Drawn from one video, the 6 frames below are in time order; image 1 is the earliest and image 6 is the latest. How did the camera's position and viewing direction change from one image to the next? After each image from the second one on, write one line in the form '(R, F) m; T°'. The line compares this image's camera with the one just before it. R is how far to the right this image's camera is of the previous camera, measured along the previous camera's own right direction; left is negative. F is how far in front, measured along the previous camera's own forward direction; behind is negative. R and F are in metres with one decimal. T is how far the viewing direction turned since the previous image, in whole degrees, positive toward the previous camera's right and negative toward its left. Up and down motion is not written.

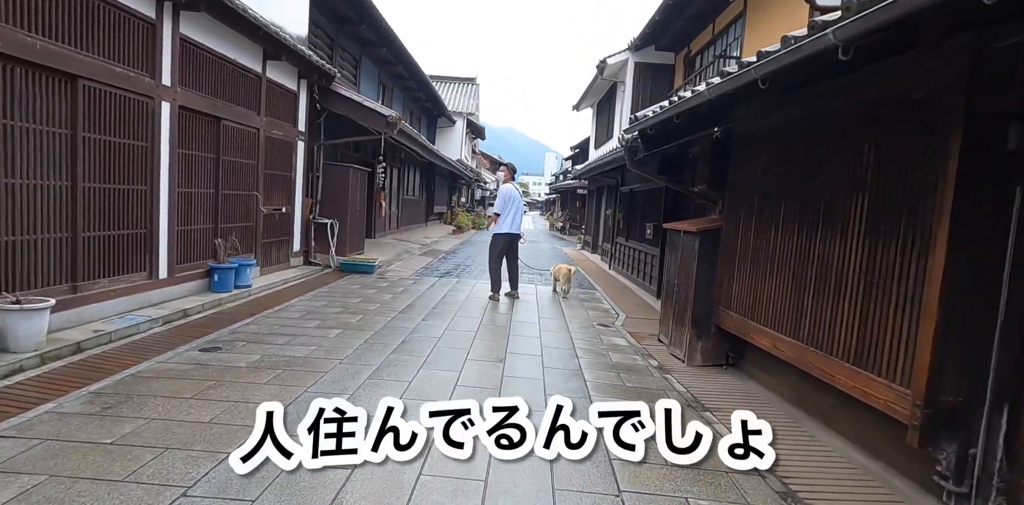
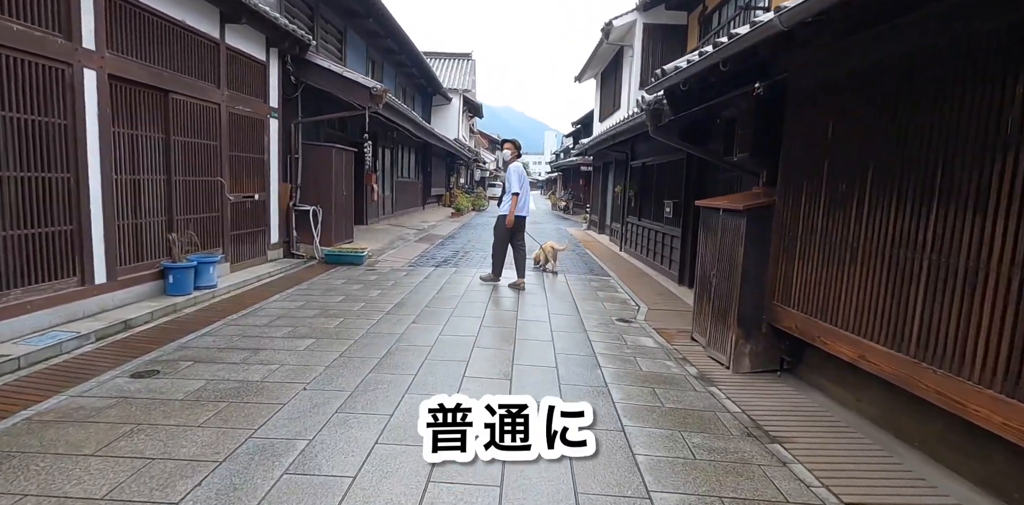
(0.0, +1.0) m; 0°
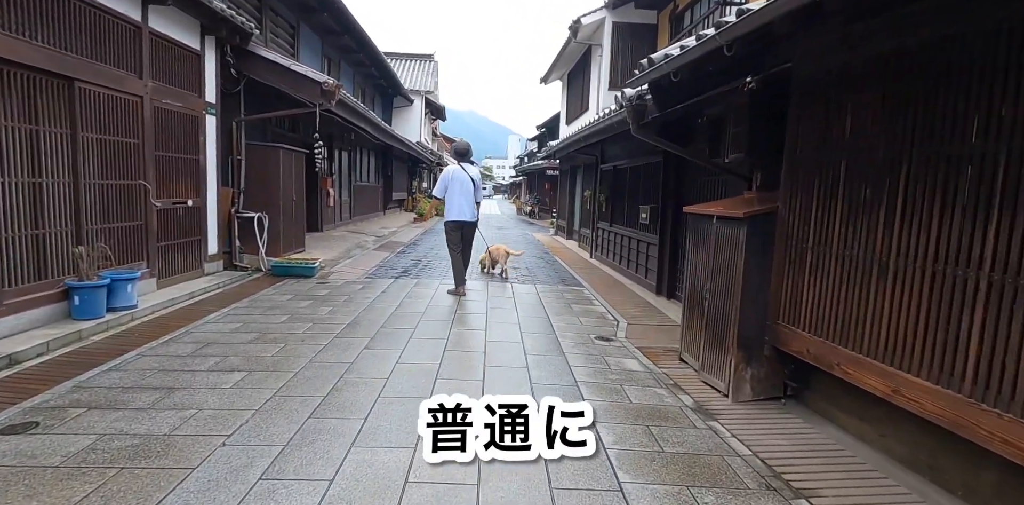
(0.0, +0.6) m; +4°
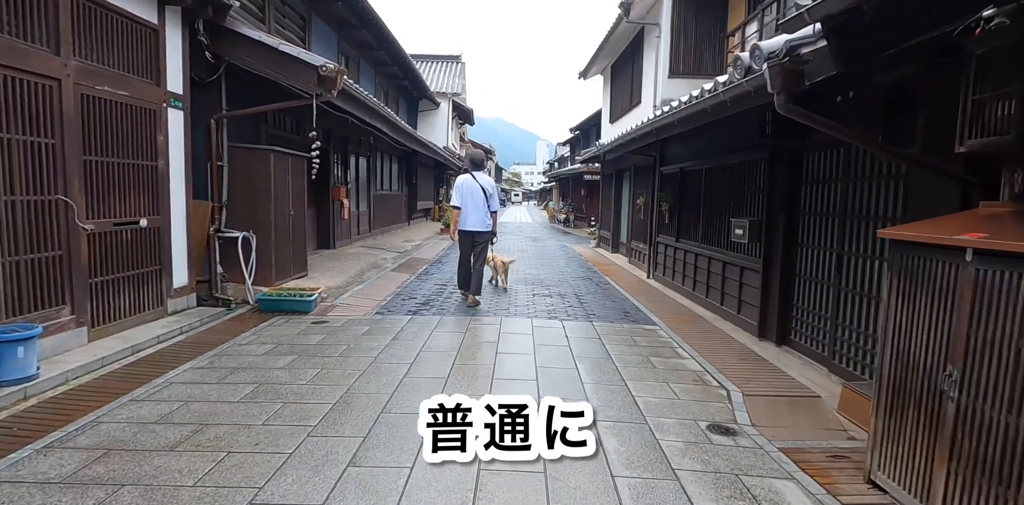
(-0.2, +1.9) m; -3°
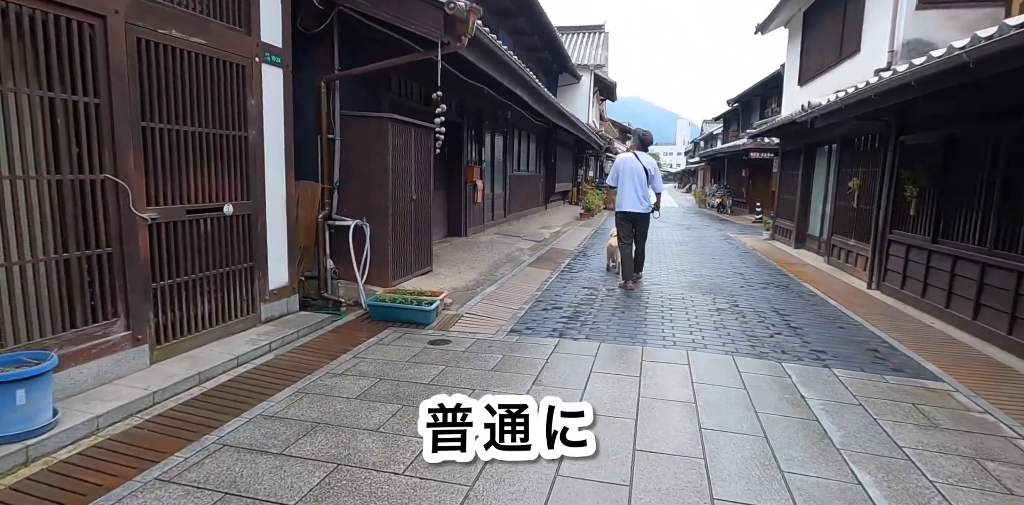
(-0.5, +1.7) m; -13°
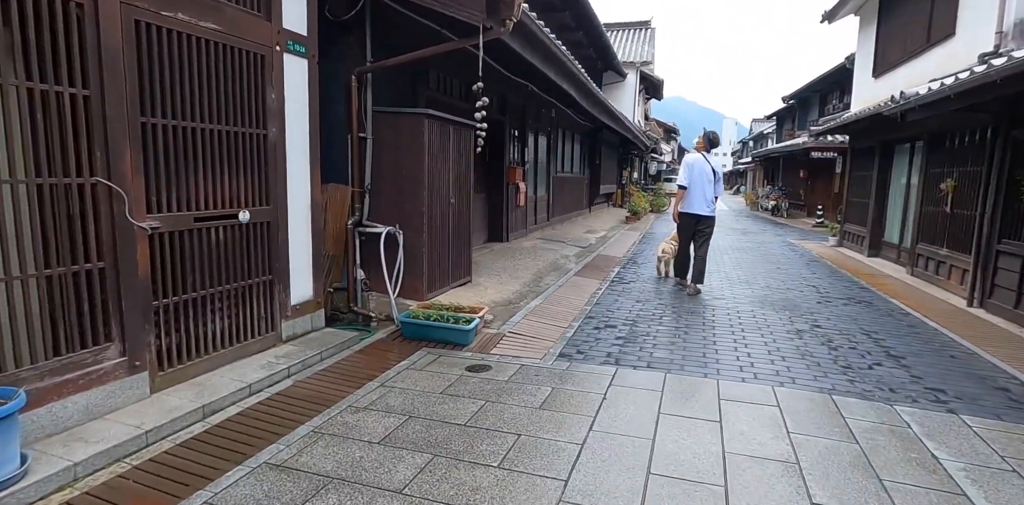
(-0.1, +0.6) m; -4°
